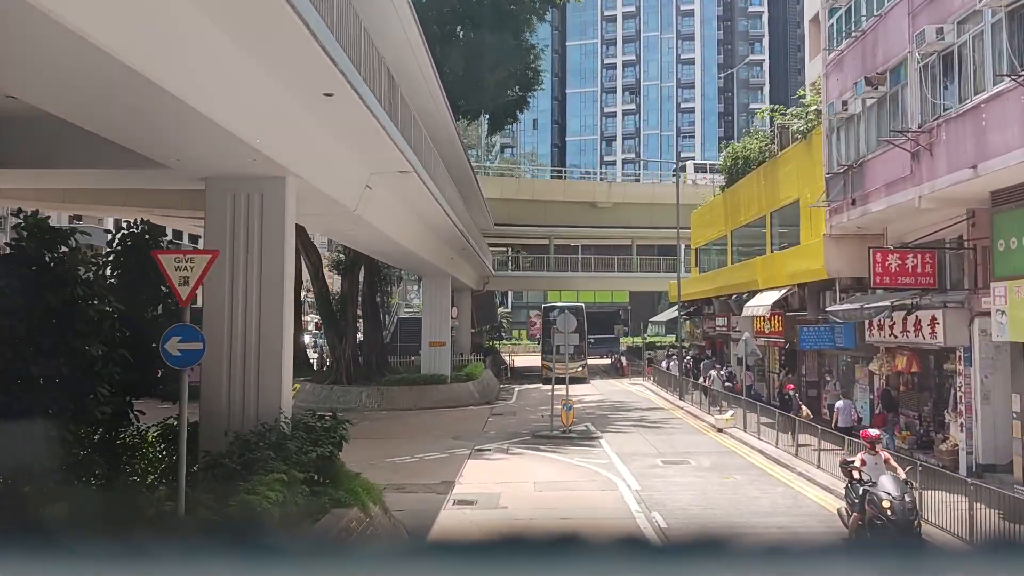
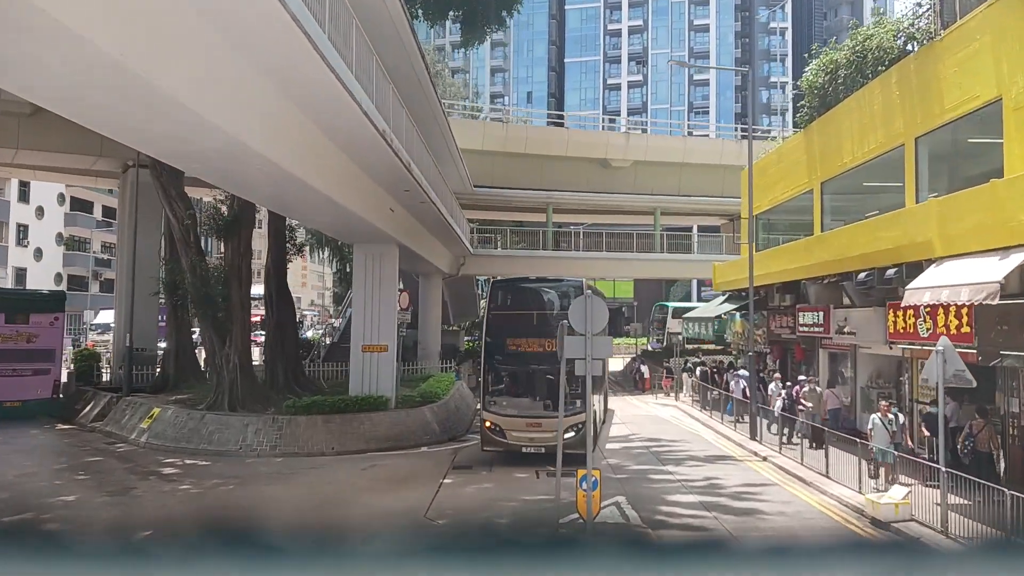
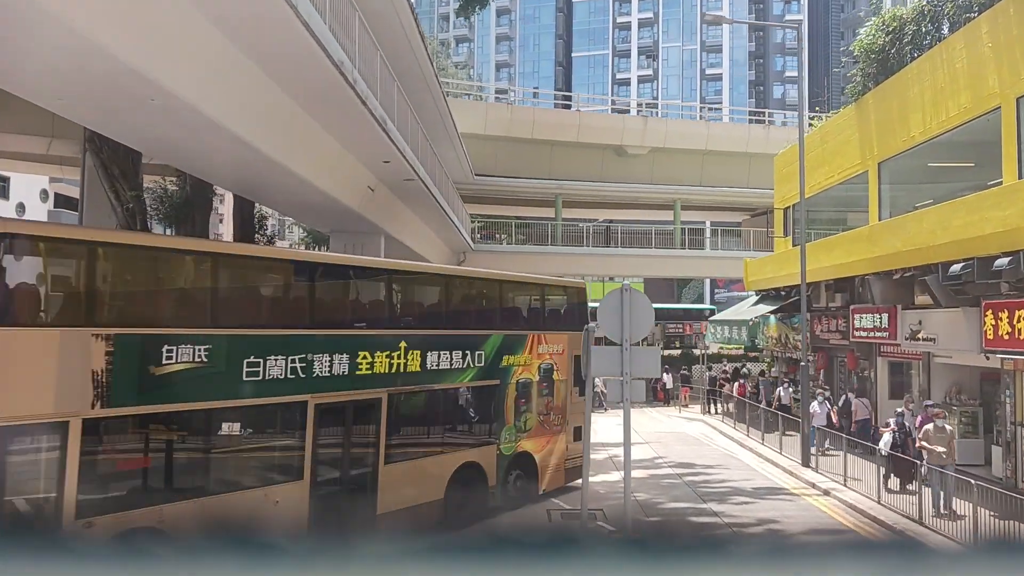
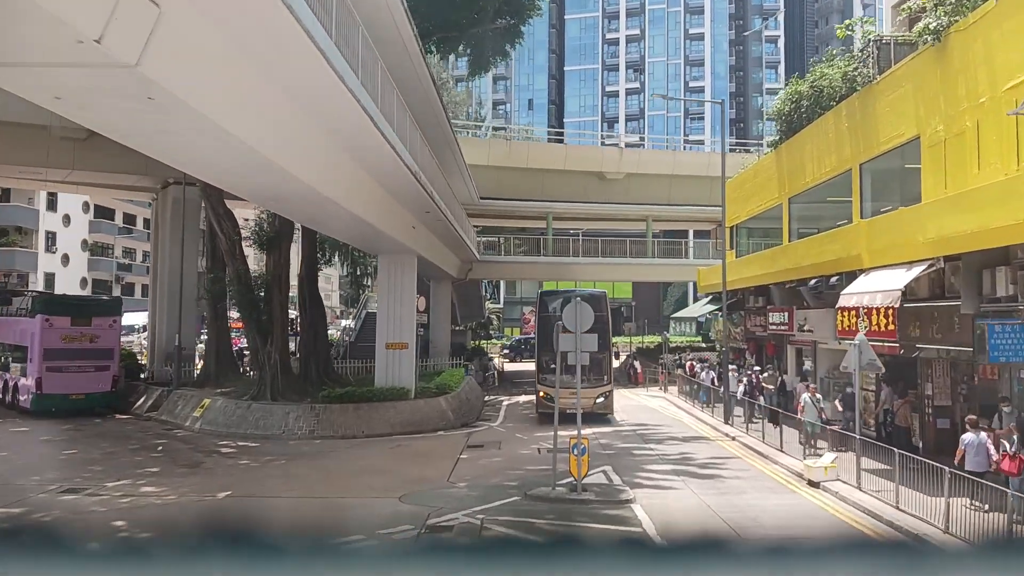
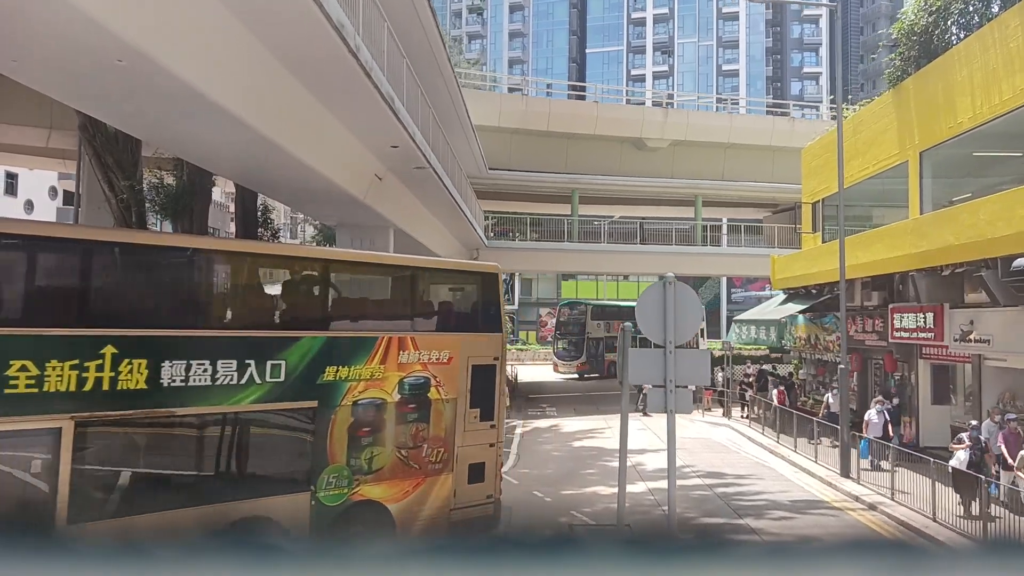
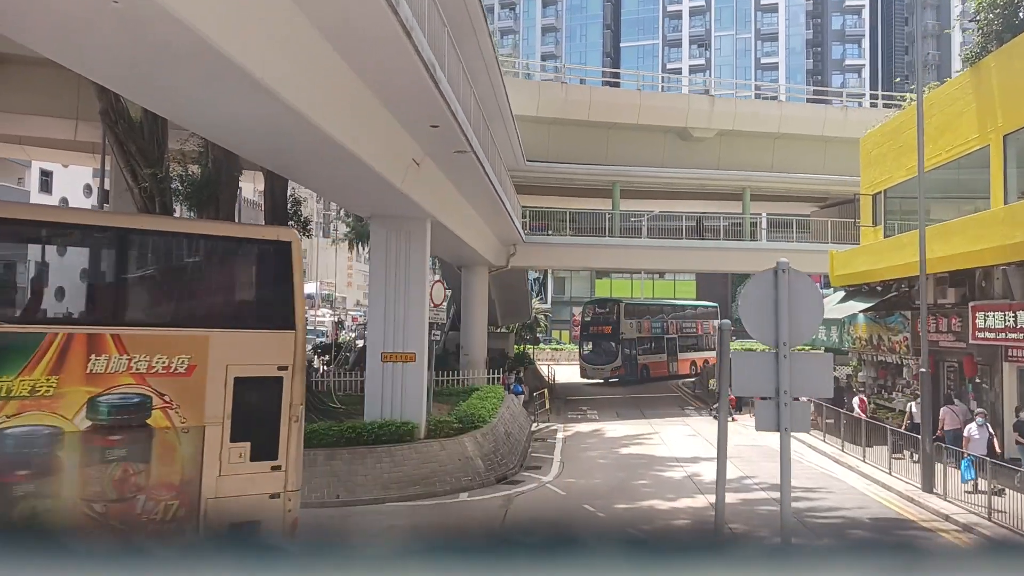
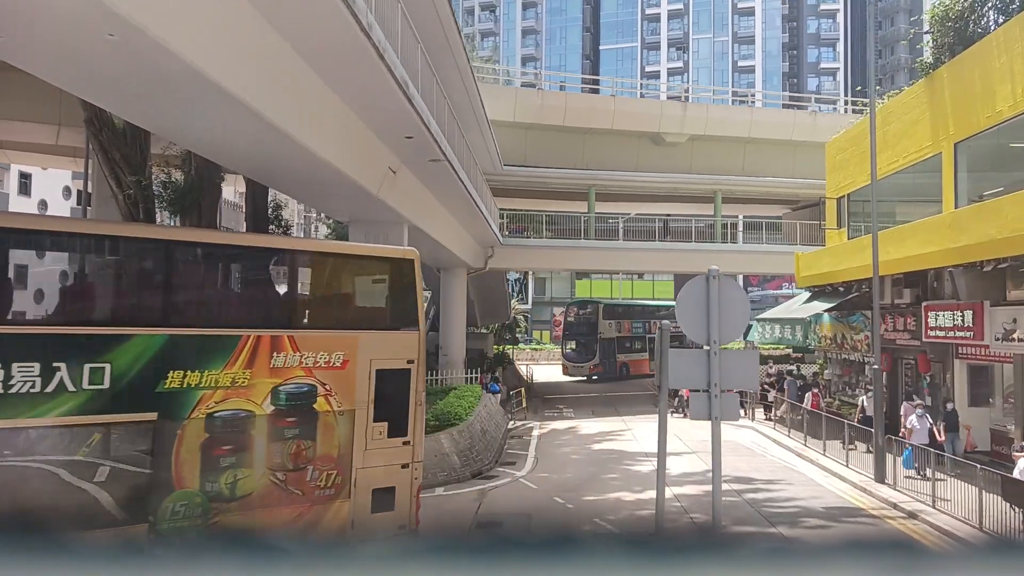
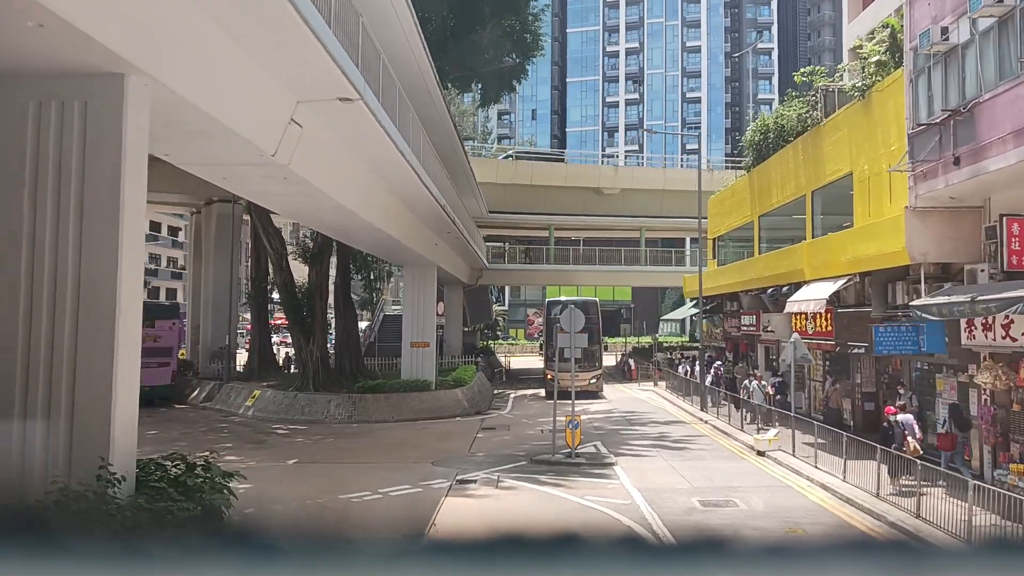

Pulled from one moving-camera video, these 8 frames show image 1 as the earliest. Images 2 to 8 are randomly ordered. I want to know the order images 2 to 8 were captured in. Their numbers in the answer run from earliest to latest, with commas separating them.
8, 4, 2, 3, 5, 7, 6
